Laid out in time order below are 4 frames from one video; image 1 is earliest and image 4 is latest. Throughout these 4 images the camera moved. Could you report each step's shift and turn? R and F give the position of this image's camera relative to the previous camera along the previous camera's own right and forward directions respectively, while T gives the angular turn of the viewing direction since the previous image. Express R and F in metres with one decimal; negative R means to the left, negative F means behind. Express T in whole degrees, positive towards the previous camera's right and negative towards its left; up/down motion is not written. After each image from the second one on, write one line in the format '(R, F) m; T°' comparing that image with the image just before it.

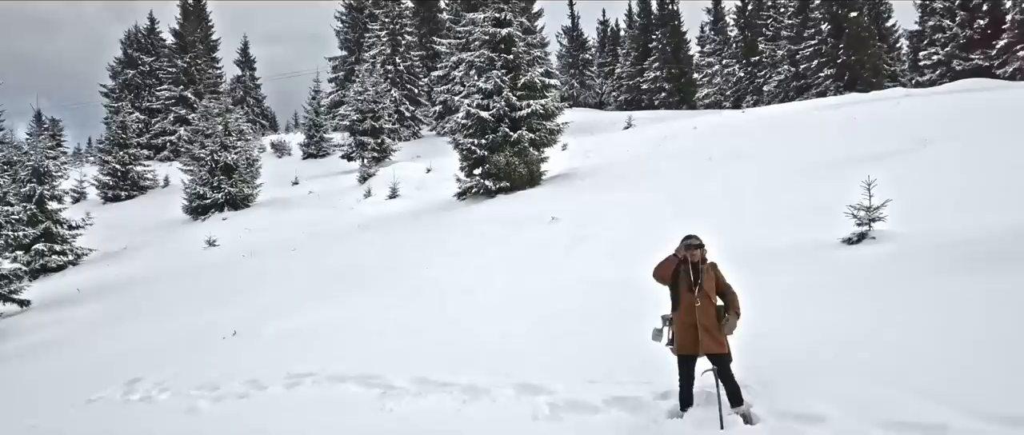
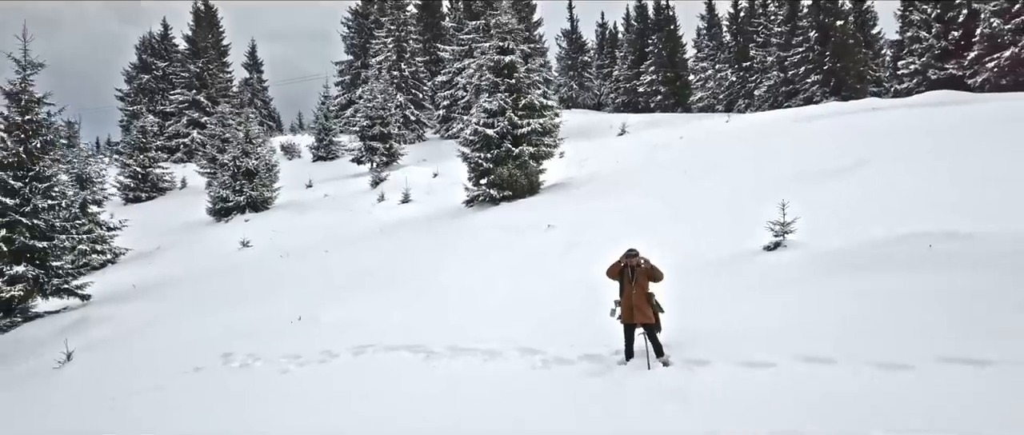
(-0.1, -1.7) m; 0°
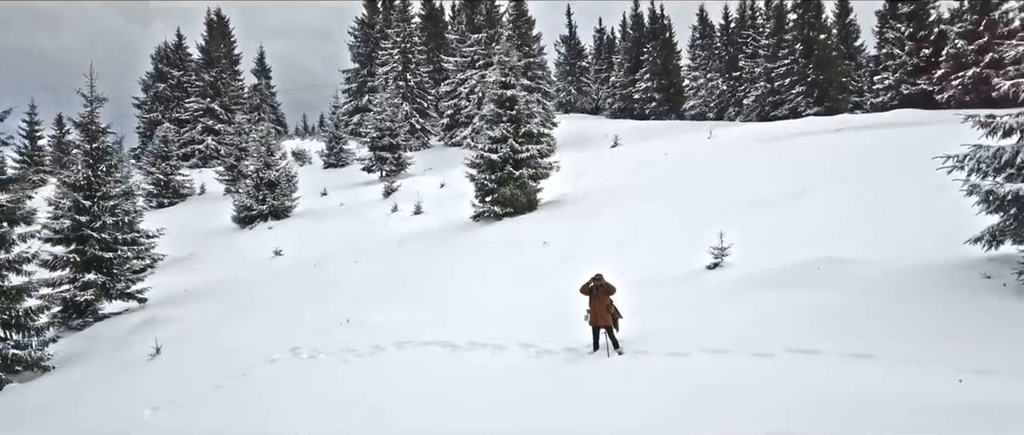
(0.0, -2.1) m; 0°
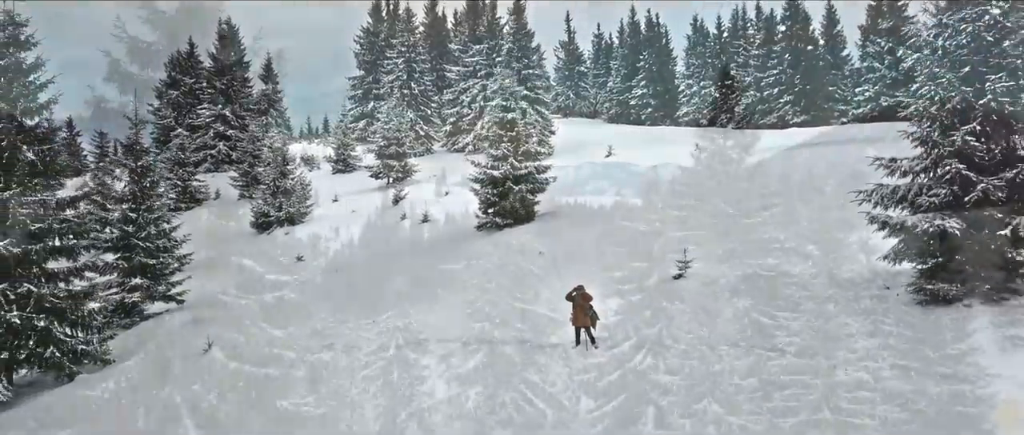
(0.0, -1.9) m; 0°
